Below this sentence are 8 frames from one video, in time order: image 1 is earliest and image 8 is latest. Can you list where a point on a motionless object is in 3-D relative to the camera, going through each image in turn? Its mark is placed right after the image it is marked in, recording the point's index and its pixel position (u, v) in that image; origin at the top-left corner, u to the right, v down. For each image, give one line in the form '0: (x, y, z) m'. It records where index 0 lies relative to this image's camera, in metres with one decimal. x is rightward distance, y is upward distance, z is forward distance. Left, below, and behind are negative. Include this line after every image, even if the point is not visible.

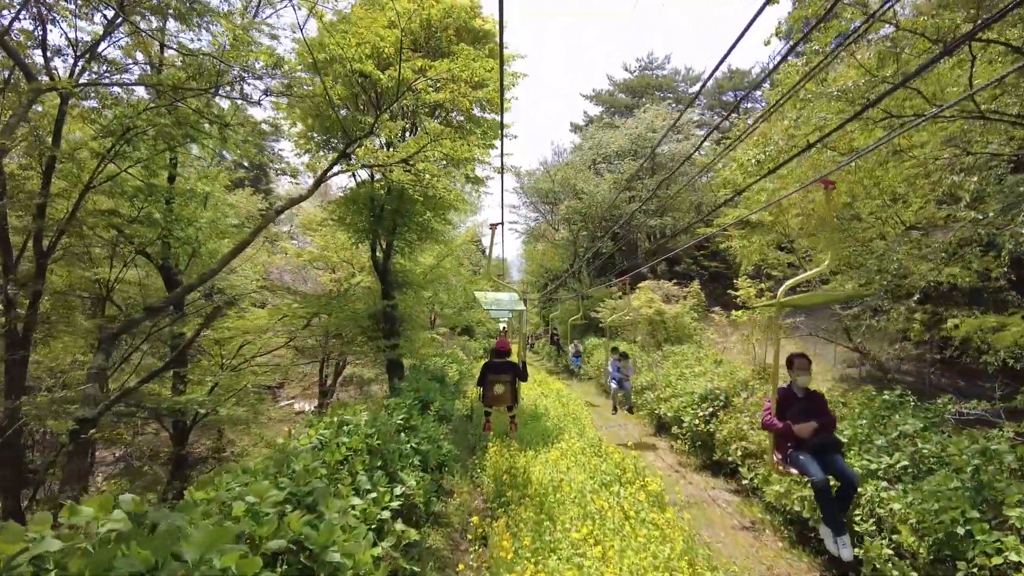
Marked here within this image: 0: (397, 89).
0: (-1.2, +2.1, +4.9) m
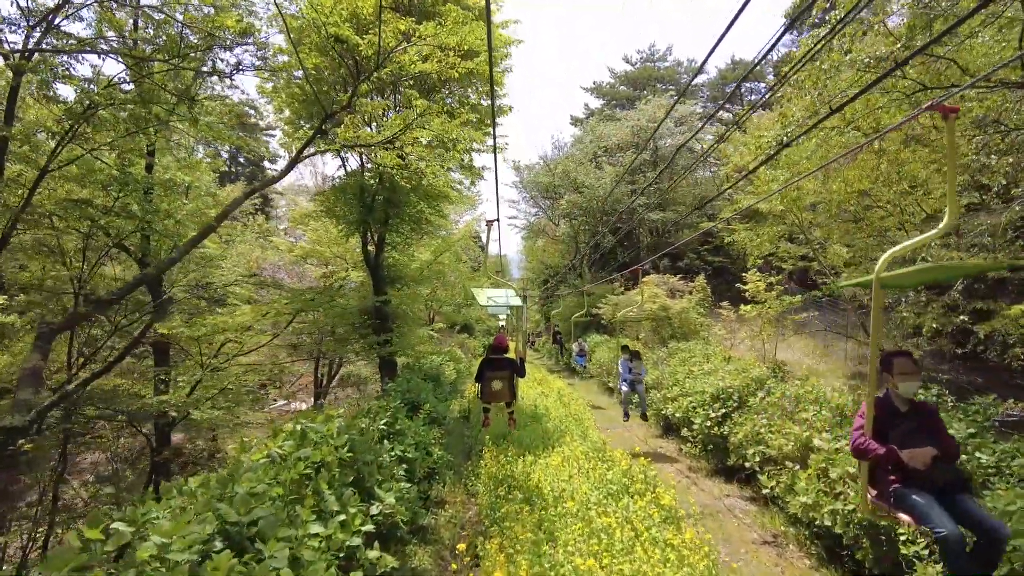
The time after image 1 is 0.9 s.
0: (-1.3, +2.2, +4.4) m
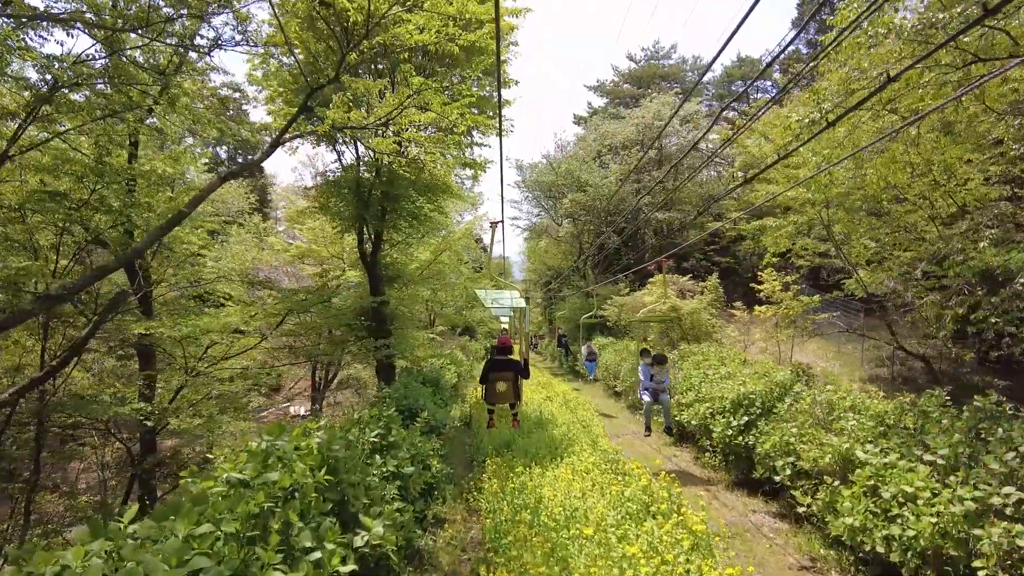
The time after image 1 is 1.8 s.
0: (-1.2, +2.2, +3.9) m
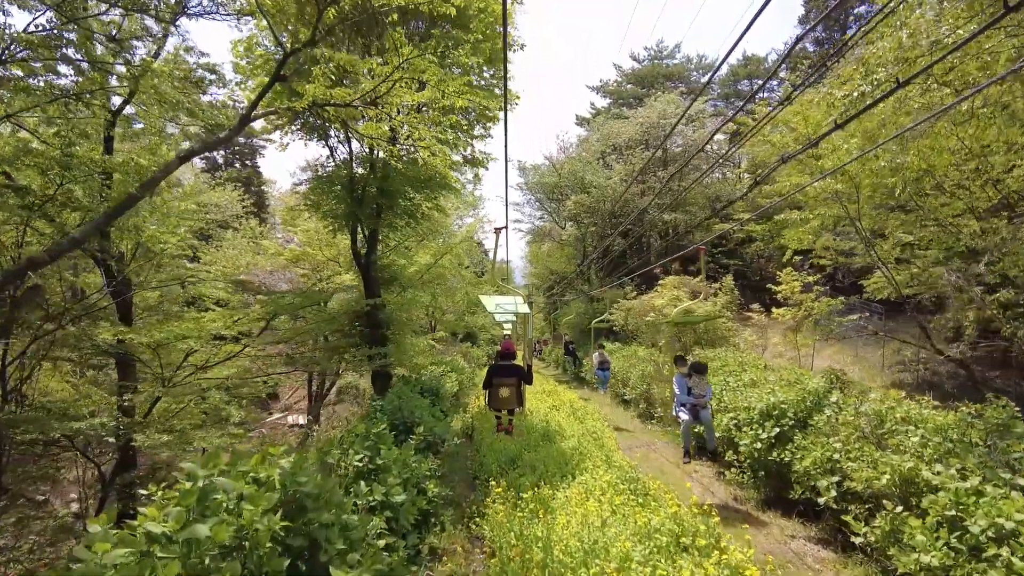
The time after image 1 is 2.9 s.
0: (-1.2, +2.2, +3.4) m
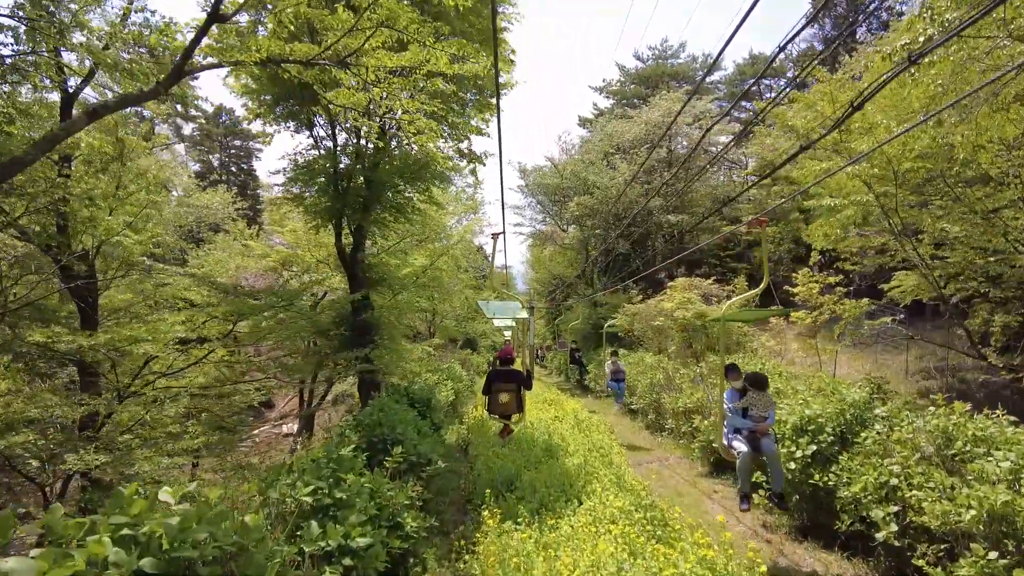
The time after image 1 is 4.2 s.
0: (-1.2, +2.3, +2.8) m
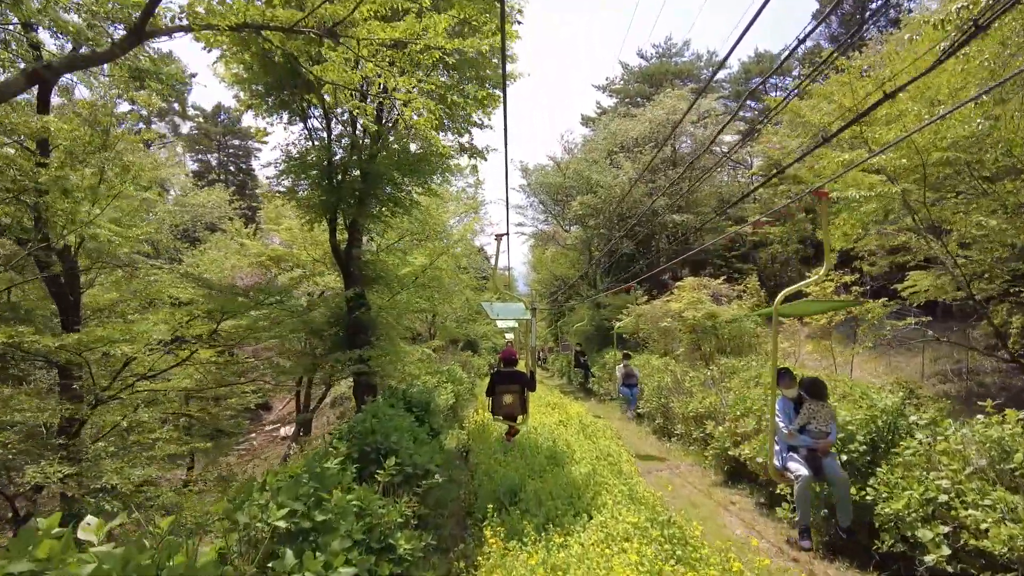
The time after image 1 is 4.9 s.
0: (-1.2, +2.4, +2.4) m
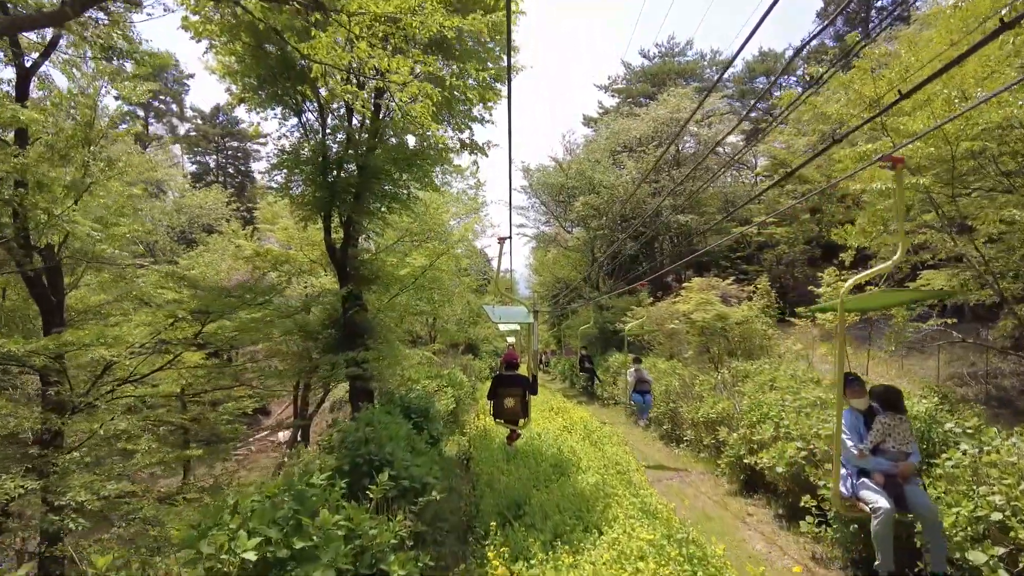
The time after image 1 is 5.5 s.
0: (-1.1, +2.4, +2.1) m
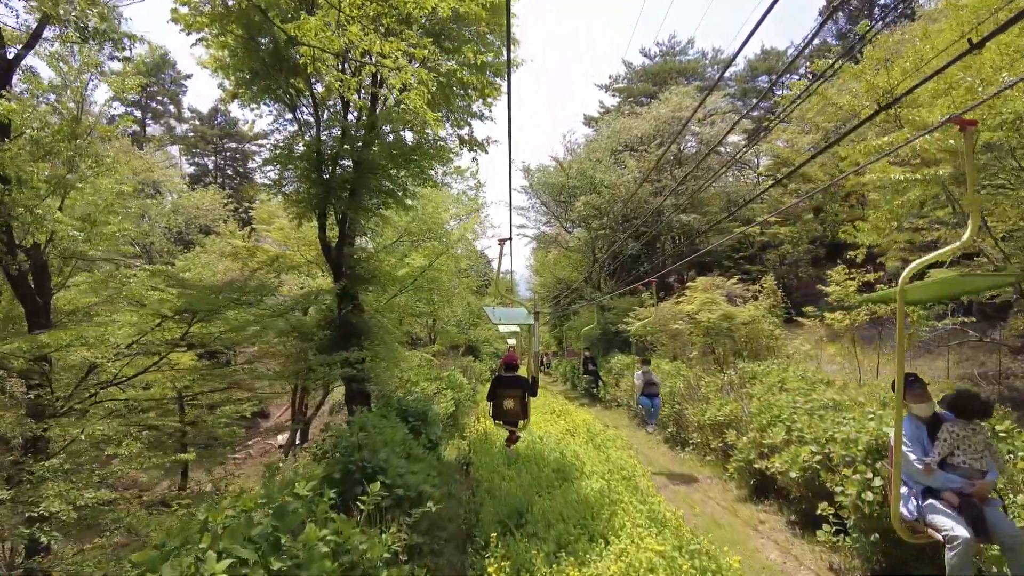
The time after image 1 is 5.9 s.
0: (-1.1, +2.4, +1.9) m
